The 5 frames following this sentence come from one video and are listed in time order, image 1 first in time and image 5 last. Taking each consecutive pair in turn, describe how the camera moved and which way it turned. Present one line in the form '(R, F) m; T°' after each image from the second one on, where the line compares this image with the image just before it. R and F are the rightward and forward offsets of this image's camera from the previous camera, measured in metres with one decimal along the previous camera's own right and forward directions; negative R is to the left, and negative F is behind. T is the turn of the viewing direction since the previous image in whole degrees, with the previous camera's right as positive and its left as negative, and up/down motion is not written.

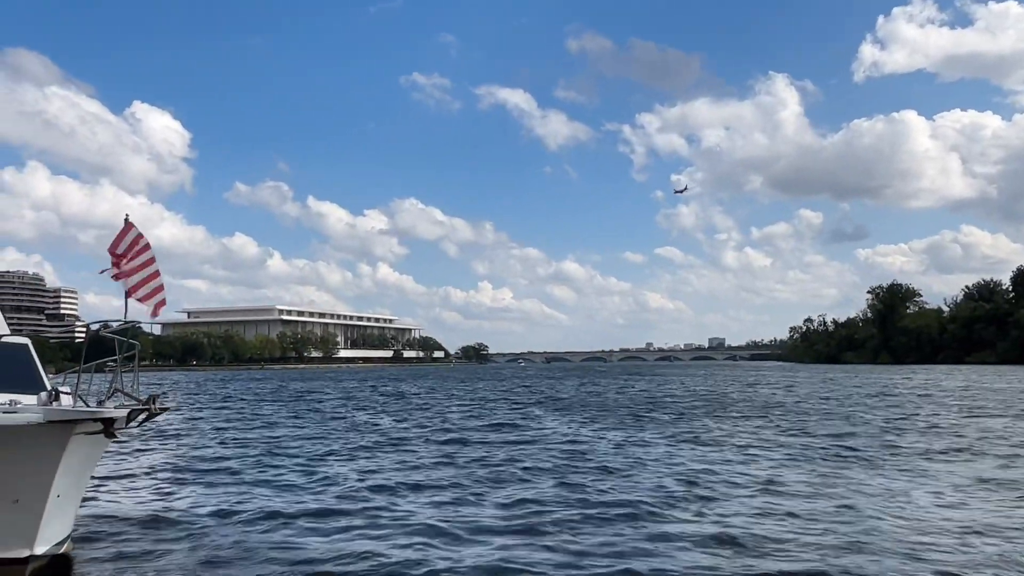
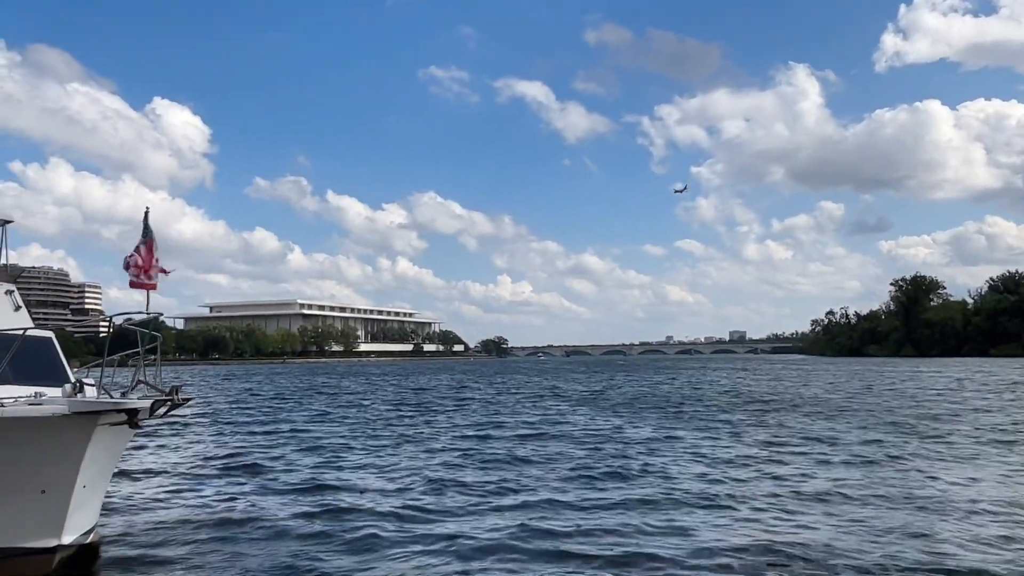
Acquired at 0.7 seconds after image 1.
(+0.1, +0.1) m; -1°
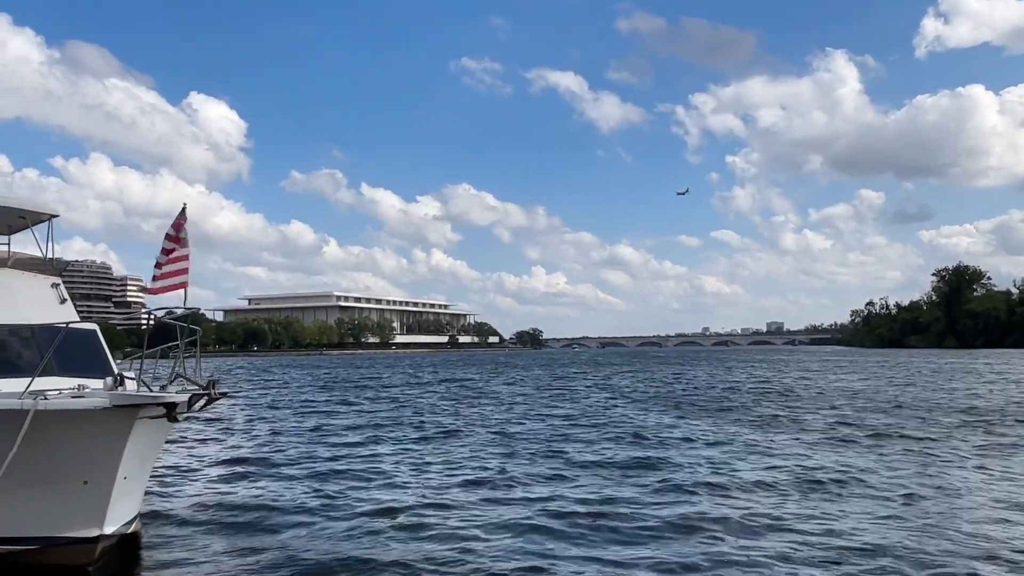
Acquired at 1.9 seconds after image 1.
(+0.3, +0.2) m; -2°
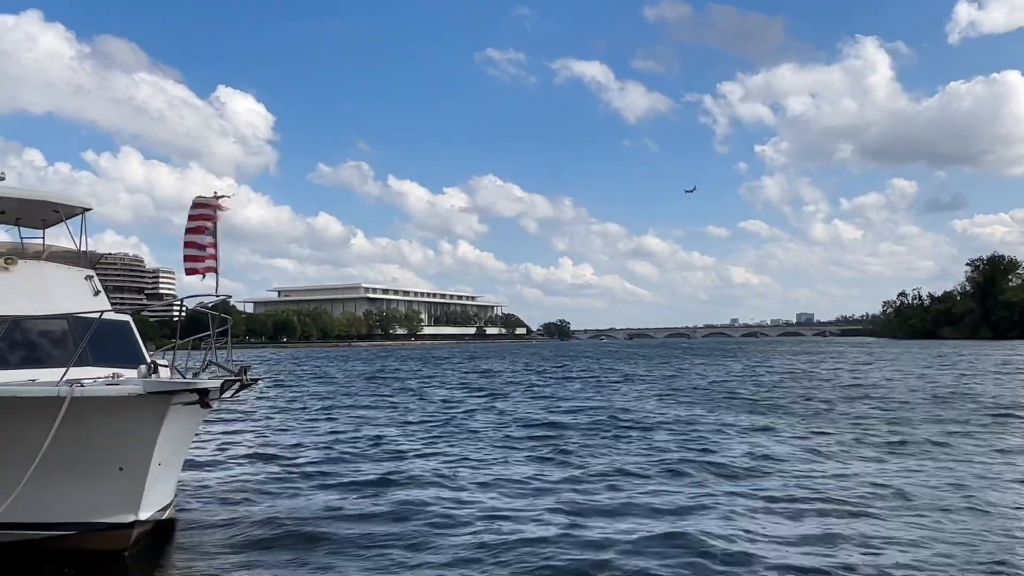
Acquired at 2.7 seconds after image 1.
(+0.2, +0.2) m; -2°
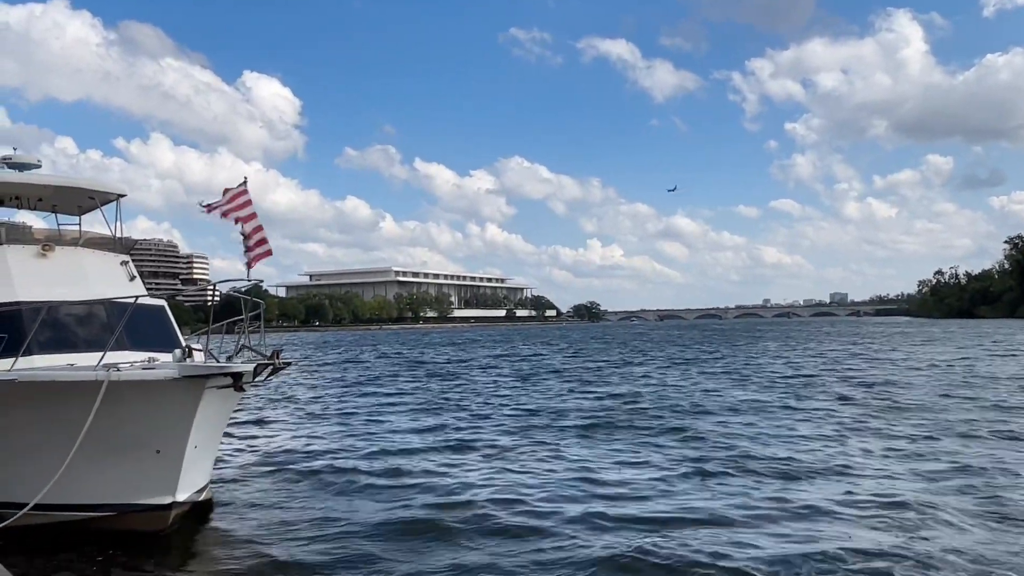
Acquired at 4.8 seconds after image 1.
(+0.3, +0.3) m; -2°
